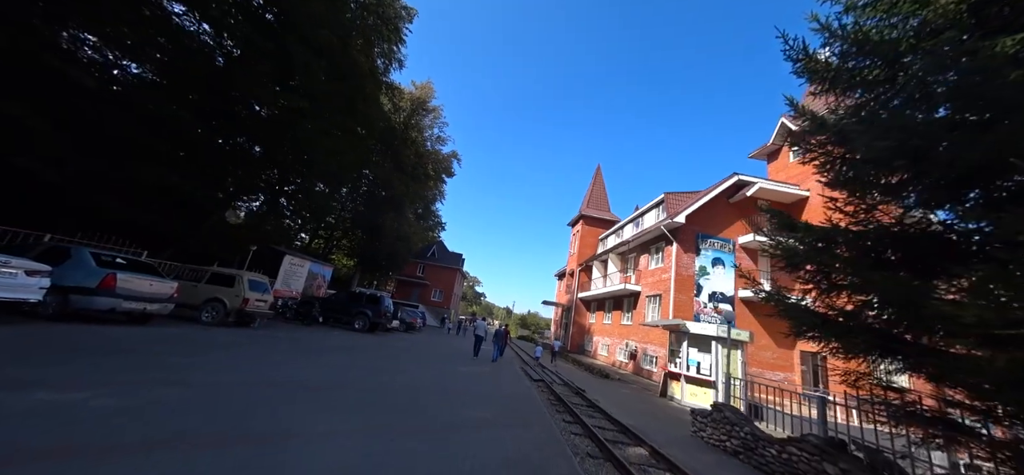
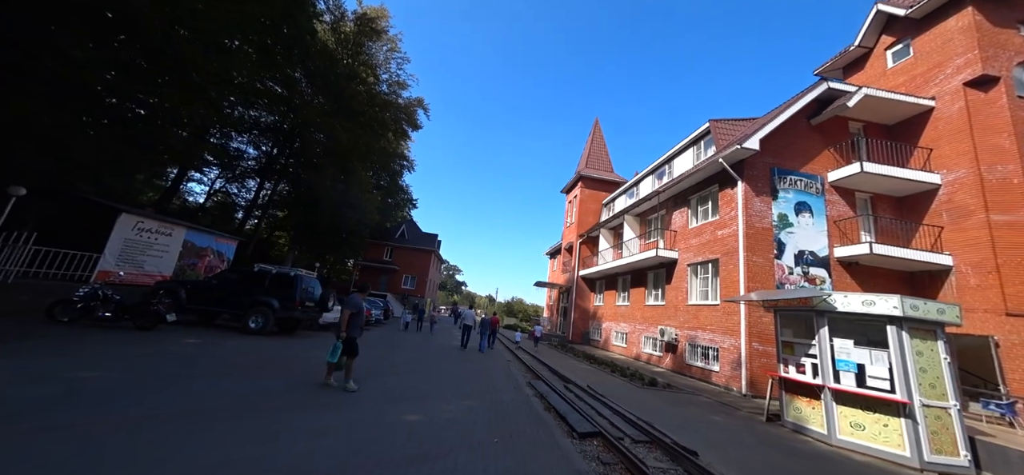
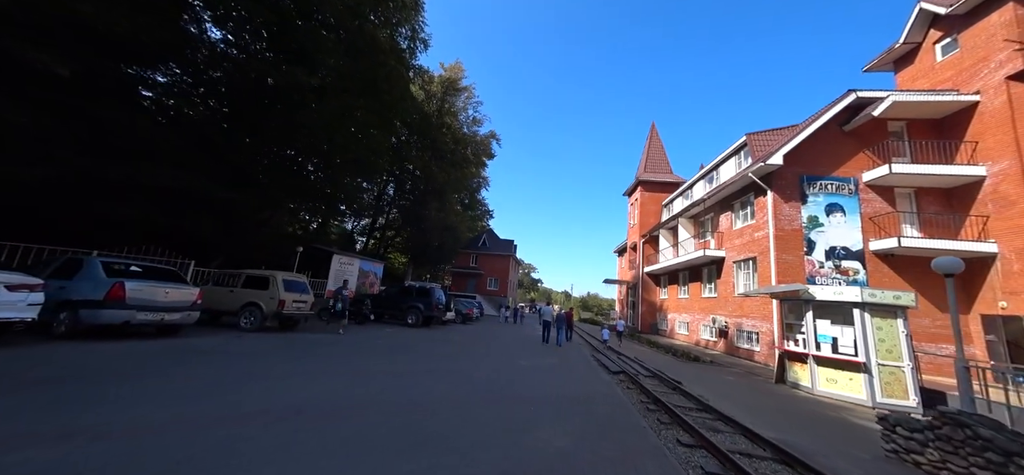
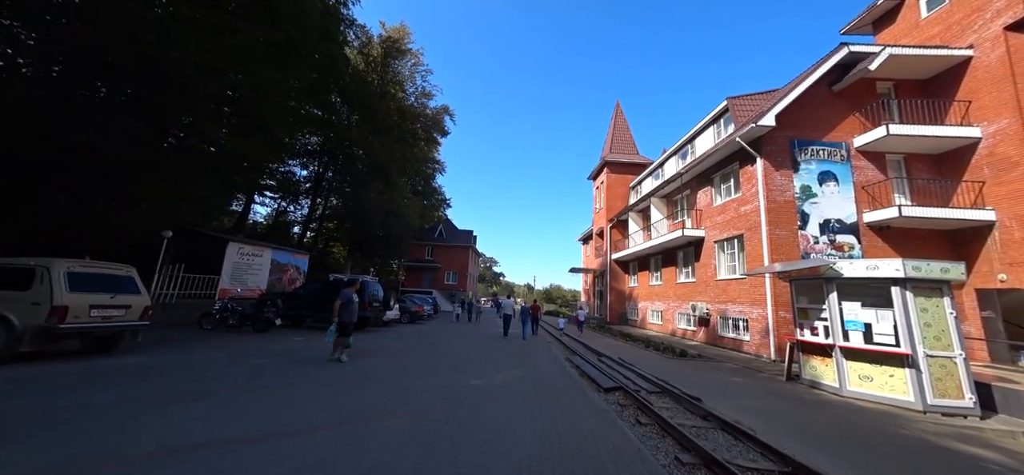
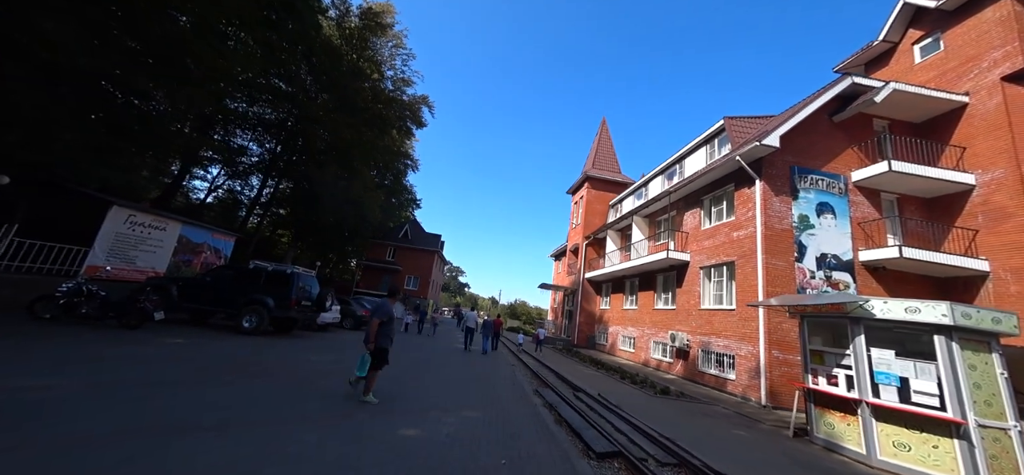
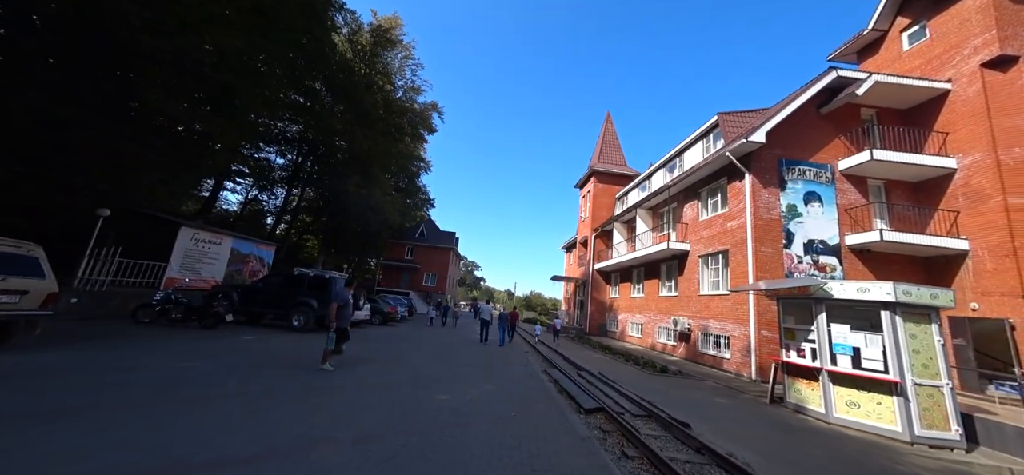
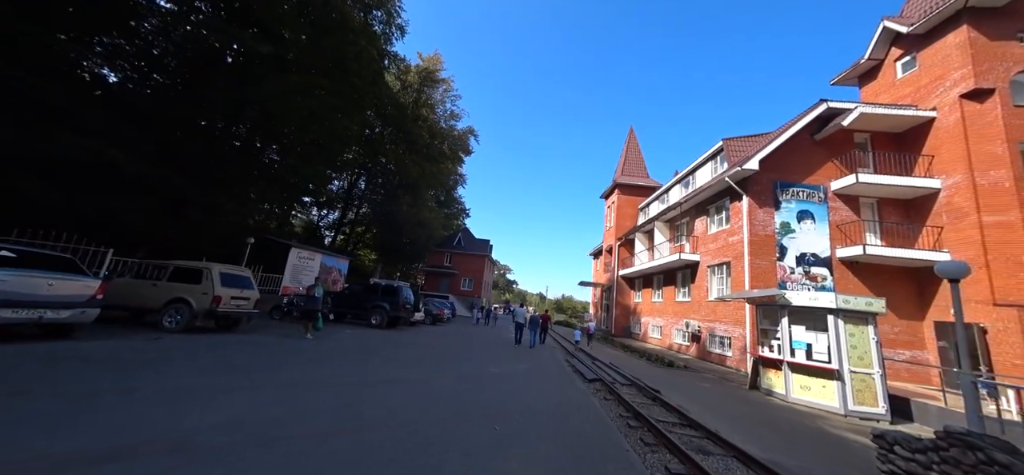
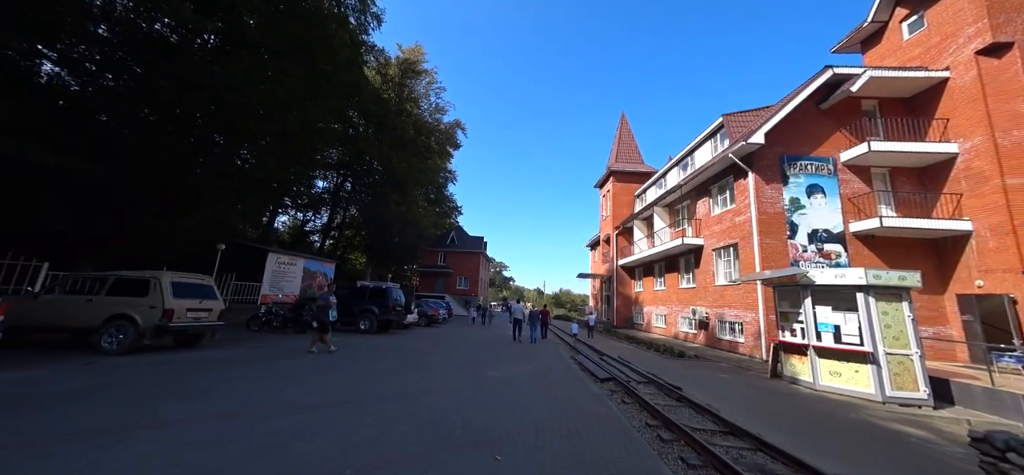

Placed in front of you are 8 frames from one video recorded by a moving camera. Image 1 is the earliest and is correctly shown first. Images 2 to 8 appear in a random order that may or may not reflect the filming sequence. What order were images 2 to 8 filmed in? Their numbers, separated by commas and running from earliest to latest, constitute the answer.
3, 7, 8, 4, 6, 2, 5
